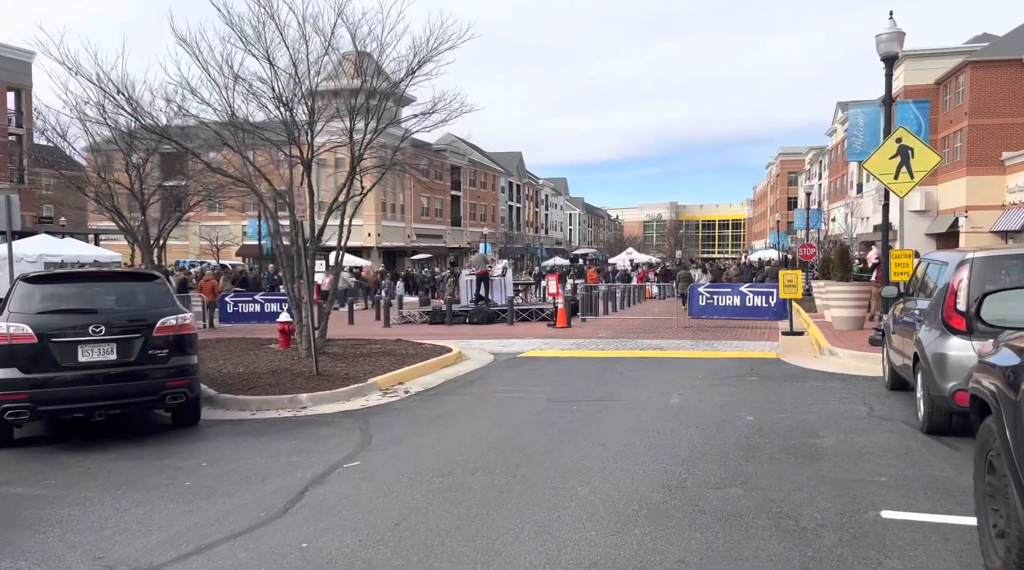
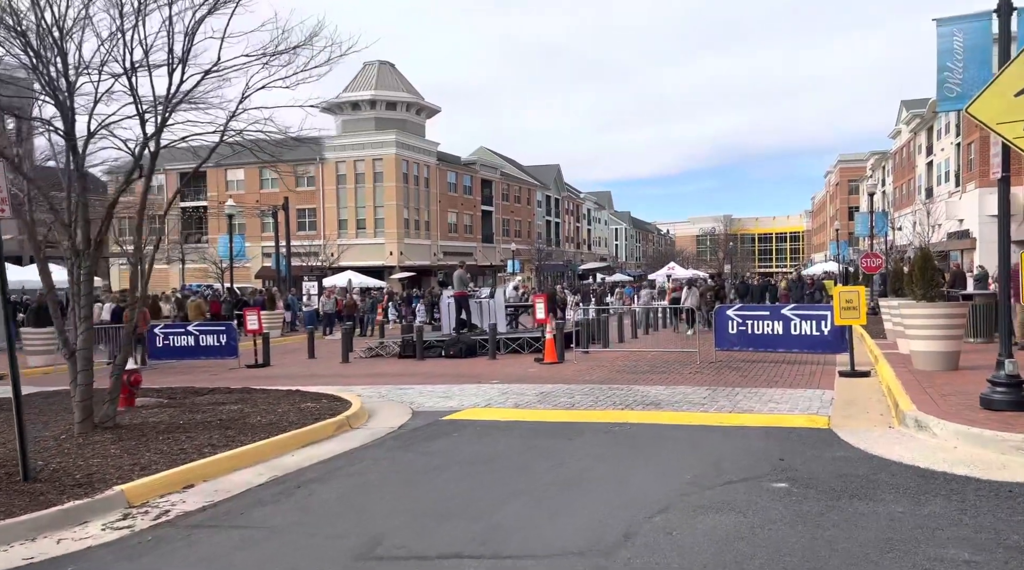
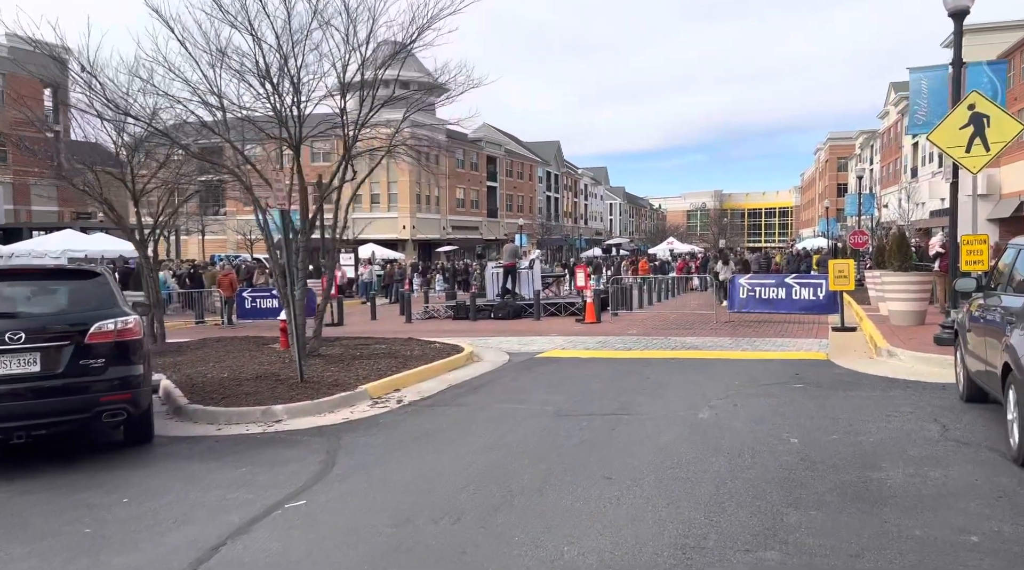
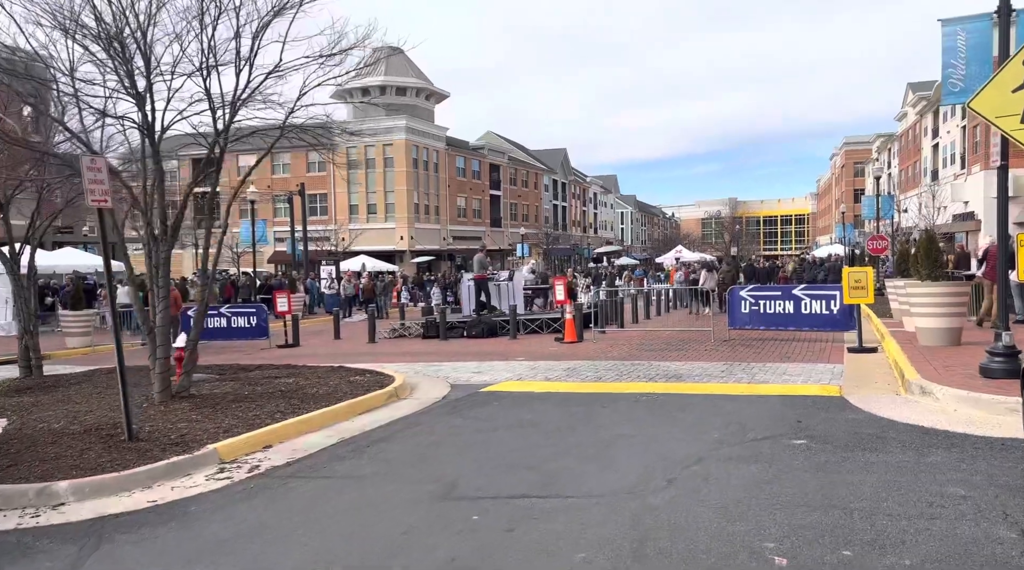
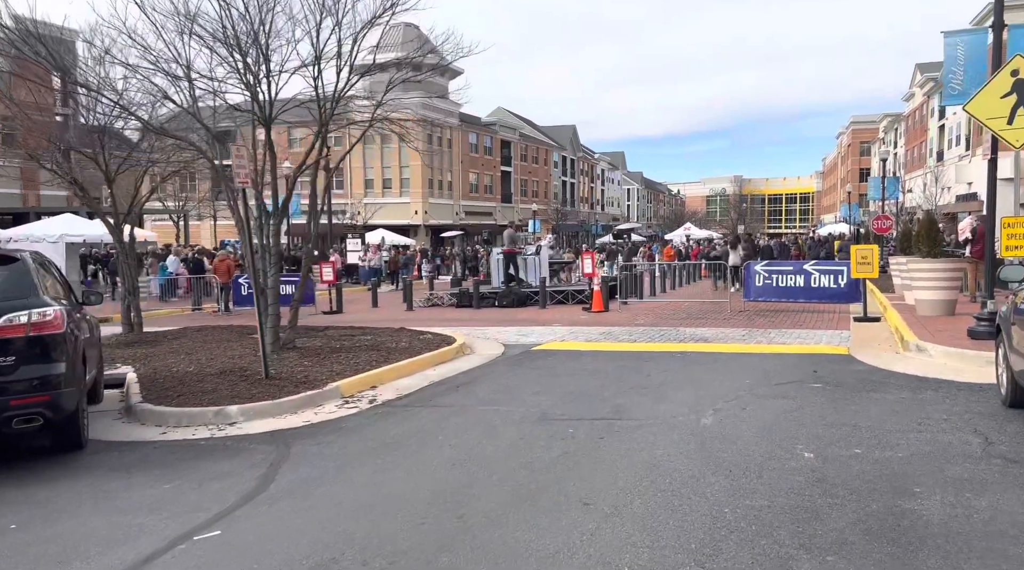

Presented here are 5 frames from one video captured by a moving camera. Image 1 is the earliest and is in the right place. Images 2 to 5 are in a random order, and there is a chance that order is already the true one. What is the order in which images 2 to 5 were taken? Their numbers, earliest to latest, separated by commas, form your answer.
3, 5, 4, 2
